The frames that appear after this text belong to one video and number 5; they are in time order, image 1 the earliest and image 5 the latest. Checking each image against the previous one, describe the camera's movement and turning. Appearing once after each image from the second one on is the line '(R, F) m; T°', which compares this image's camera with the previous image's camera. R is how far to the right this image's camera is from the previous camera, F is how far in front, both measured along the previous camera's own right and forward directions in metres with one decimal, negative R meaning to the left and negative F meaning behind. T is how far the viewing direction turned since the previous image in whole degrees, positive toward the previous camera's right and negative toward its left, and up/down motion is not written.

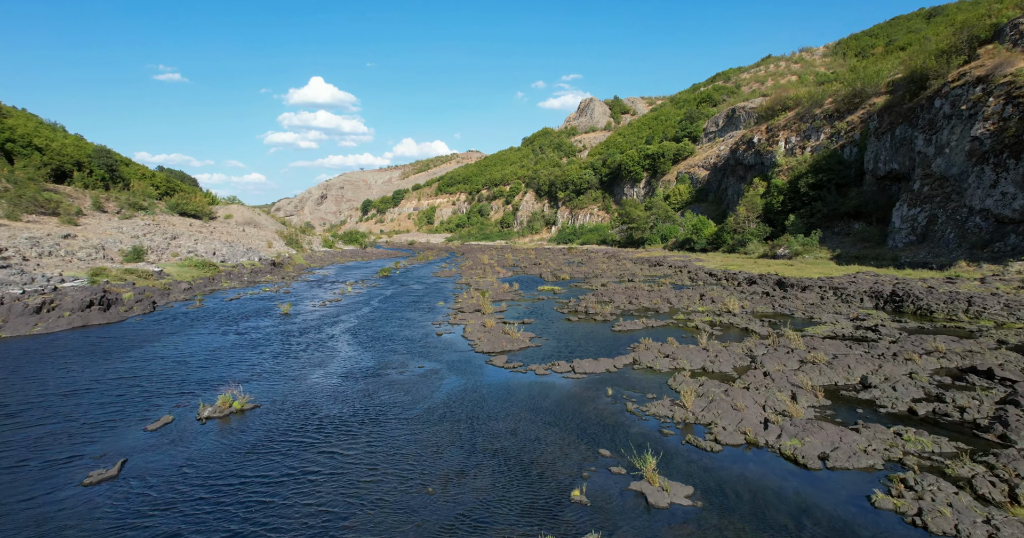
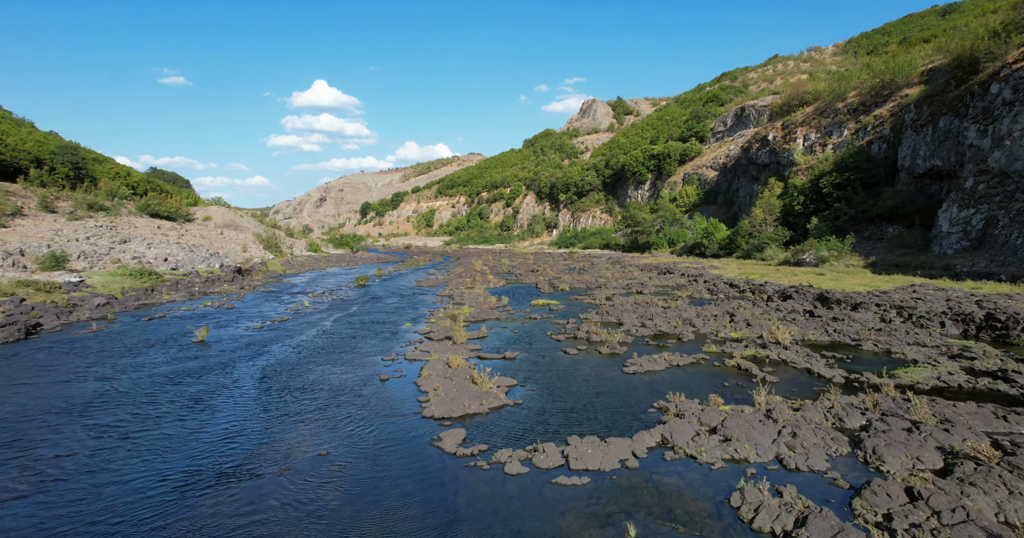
(+0.8, +5.5) m; 0°
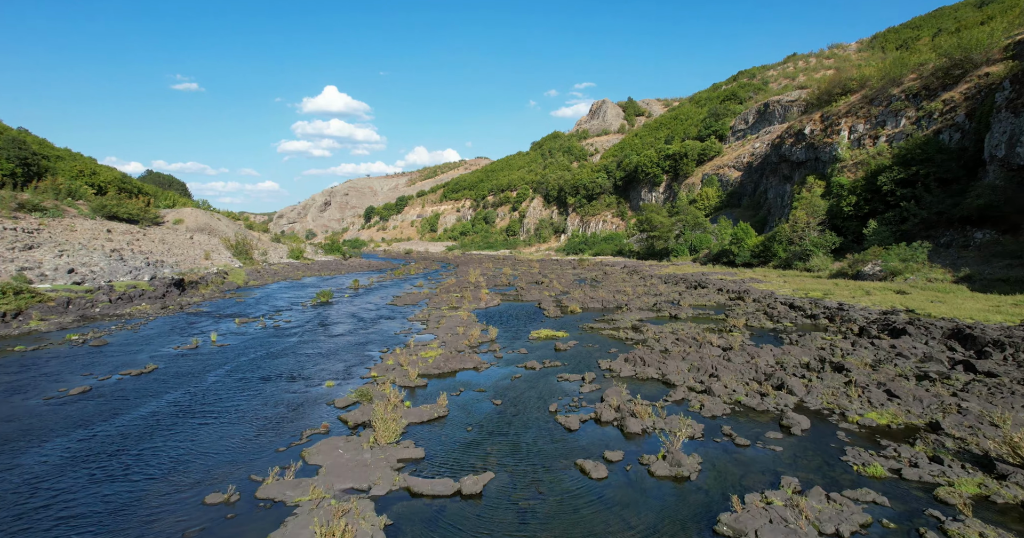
(+0.7, +8.7) m; -1°
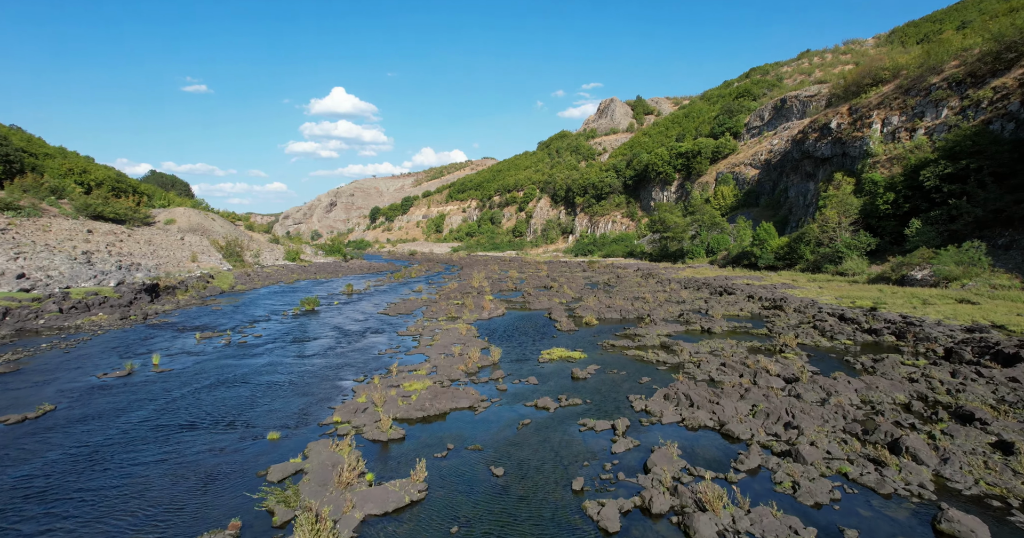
(0.0, +3.9) m; -1°
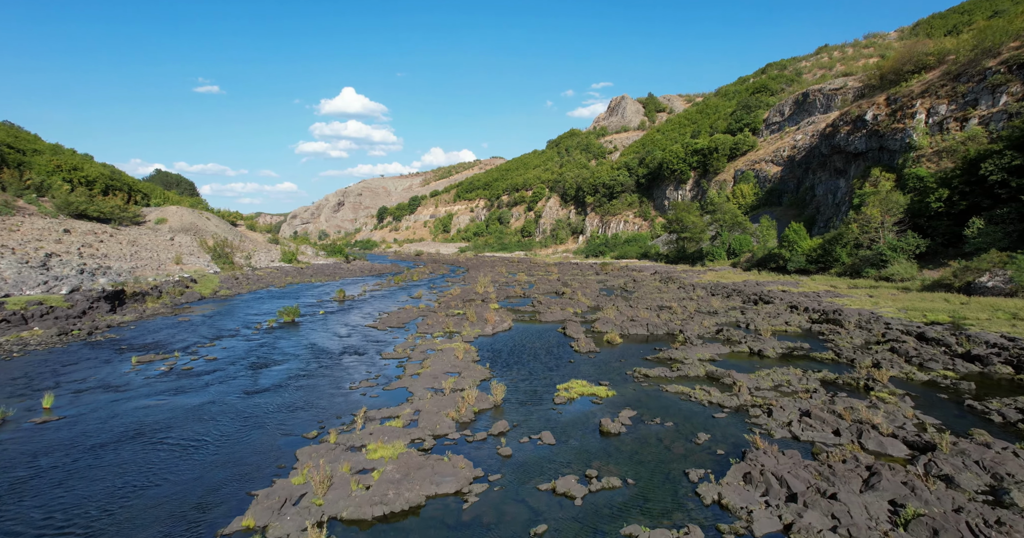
(0.0, +4.4) m; -1°
